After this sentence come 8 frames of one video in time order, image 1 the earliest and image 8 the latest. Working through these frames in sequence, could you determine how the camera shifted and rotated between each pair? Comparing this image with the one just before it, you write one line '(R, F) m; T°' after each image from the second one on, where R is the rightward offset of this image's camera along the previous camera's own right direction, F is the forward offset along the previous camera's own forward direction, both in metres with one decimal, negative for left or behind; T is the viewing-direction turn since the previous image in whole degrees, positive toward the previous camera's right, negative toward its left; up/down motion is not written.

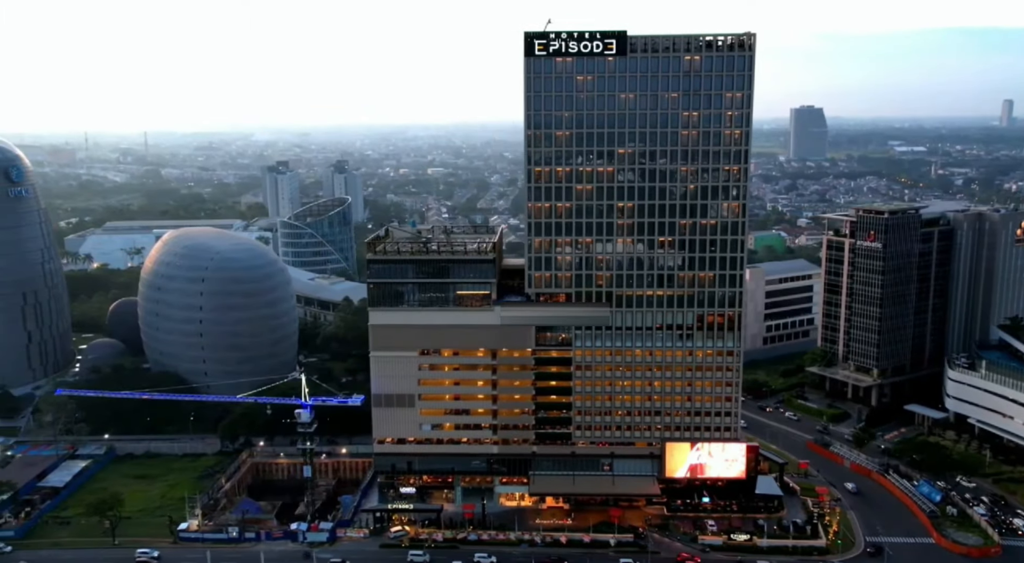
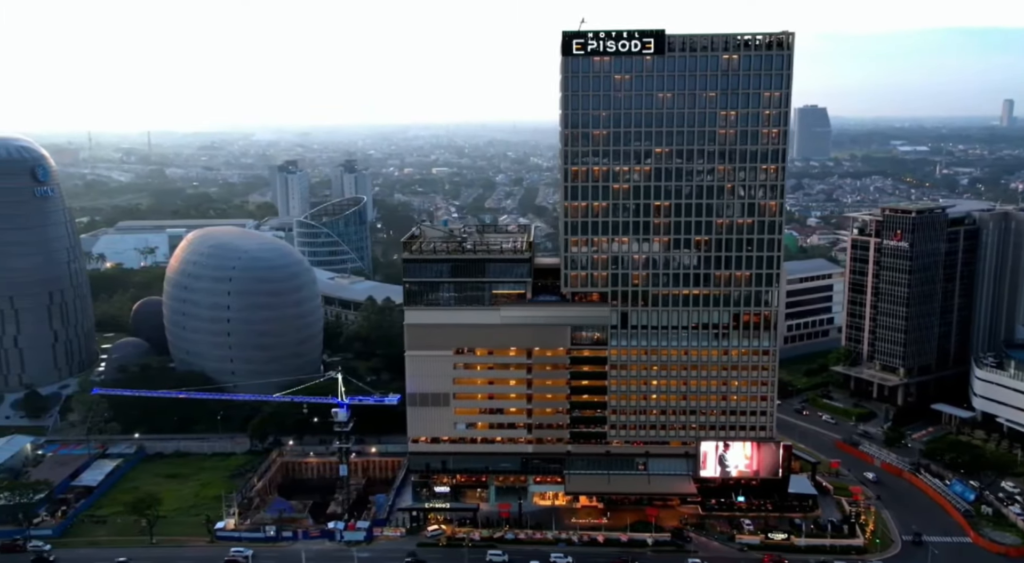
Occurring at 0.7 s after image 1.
(-3.5, 0.0) m; 0°
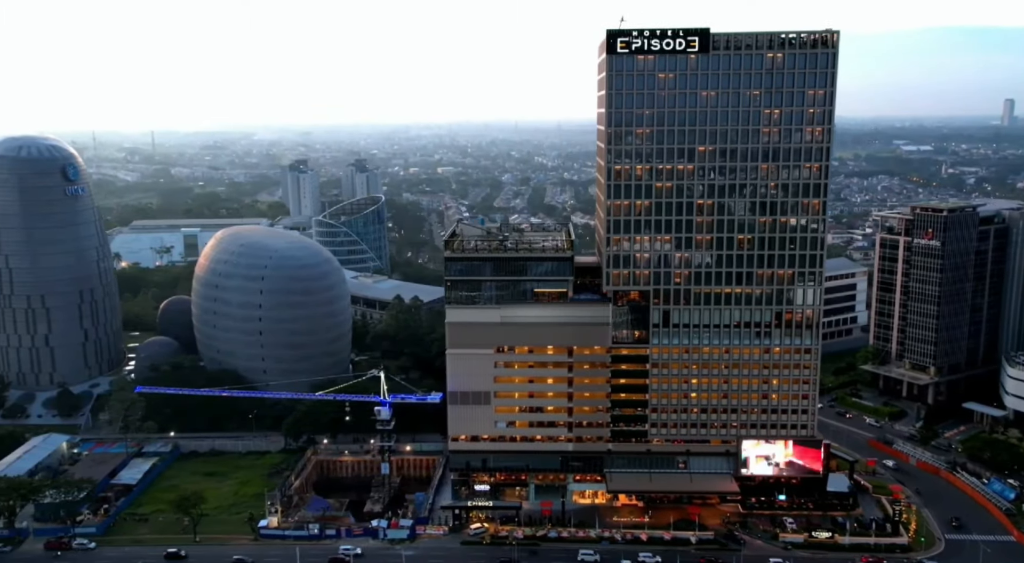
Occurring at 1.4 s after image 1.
(-4.0, -0.1) m; 0°
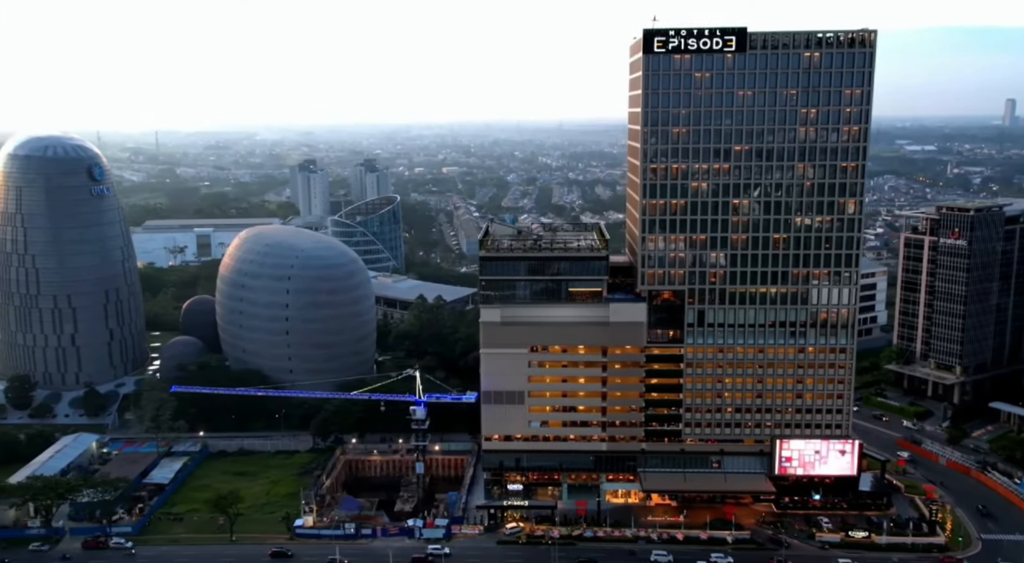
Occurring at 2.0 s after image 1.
(-3.3, 0.0) m; 0°
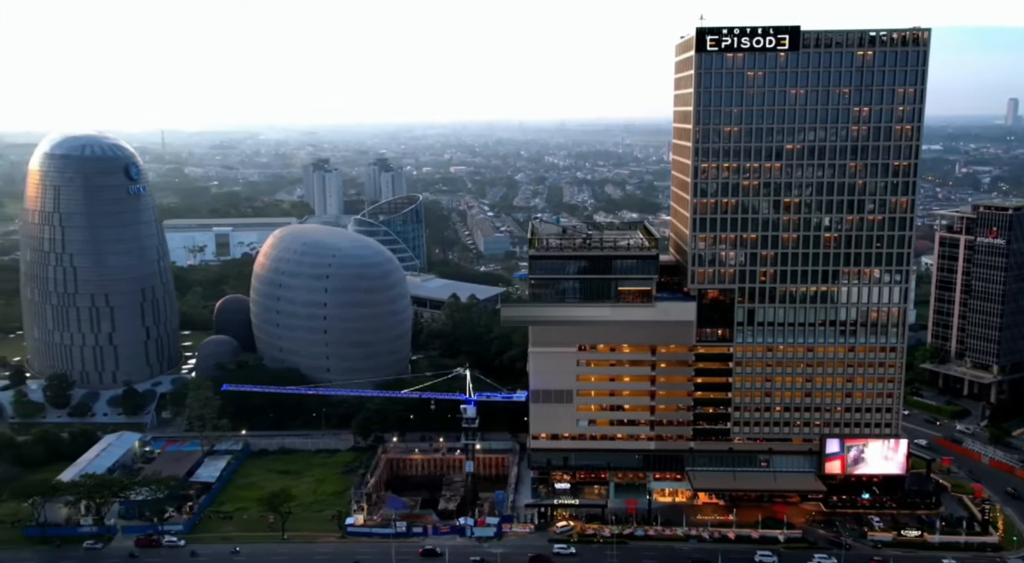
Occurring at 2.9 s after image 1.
(-4.7, 0.0) m; 0°
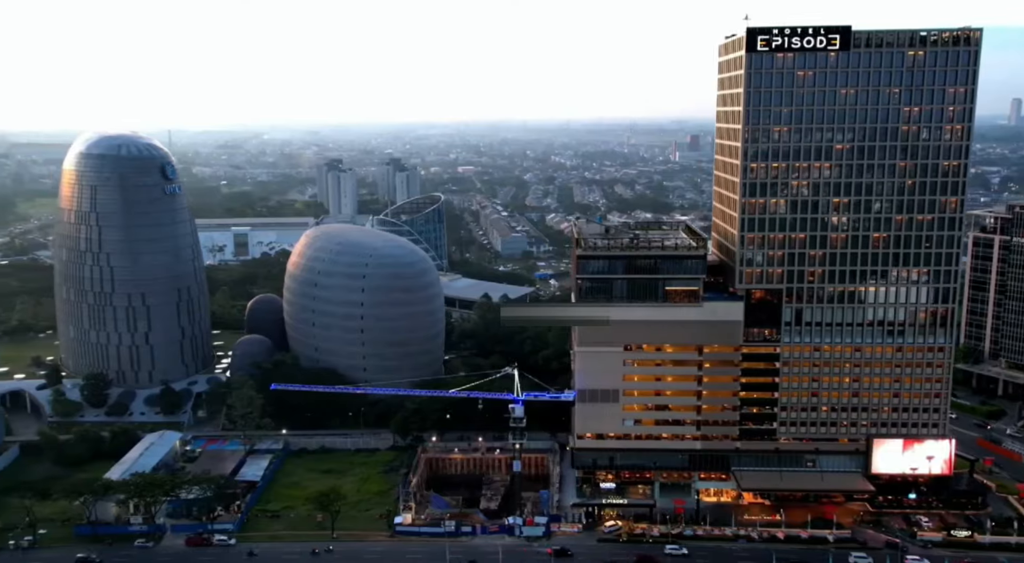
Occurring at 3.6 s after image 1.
(-4.4, -0.1) m; 0°
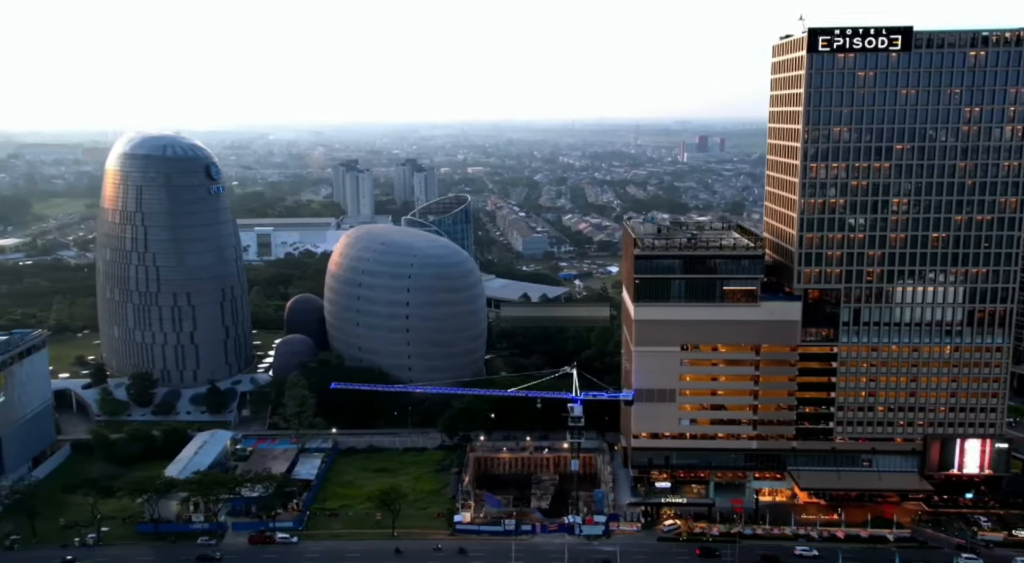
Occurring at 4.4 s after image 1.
(-5.4, -0.4) m; 0°
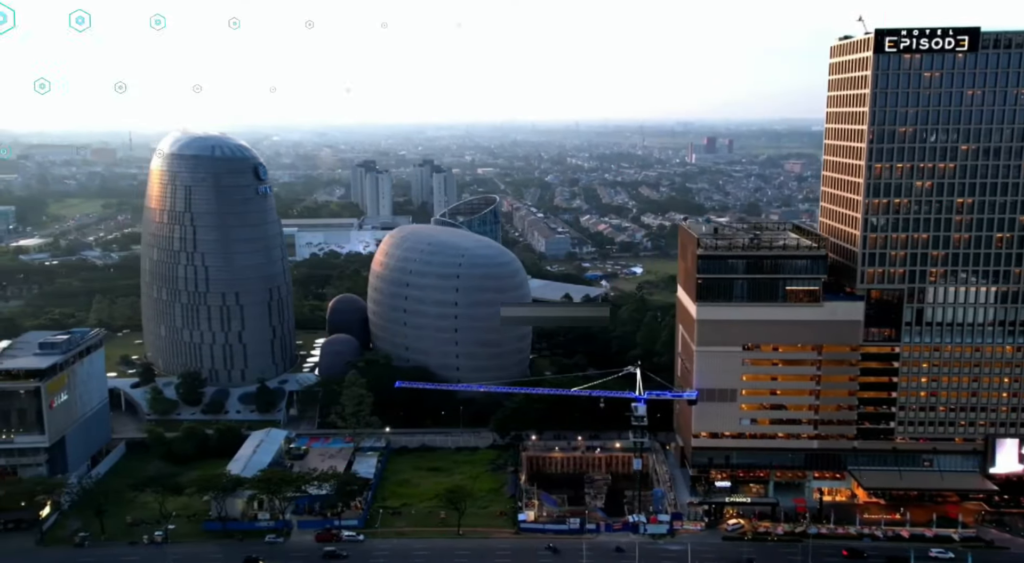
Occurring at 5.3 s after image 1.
(-6.0, -0.4) m; 0°
